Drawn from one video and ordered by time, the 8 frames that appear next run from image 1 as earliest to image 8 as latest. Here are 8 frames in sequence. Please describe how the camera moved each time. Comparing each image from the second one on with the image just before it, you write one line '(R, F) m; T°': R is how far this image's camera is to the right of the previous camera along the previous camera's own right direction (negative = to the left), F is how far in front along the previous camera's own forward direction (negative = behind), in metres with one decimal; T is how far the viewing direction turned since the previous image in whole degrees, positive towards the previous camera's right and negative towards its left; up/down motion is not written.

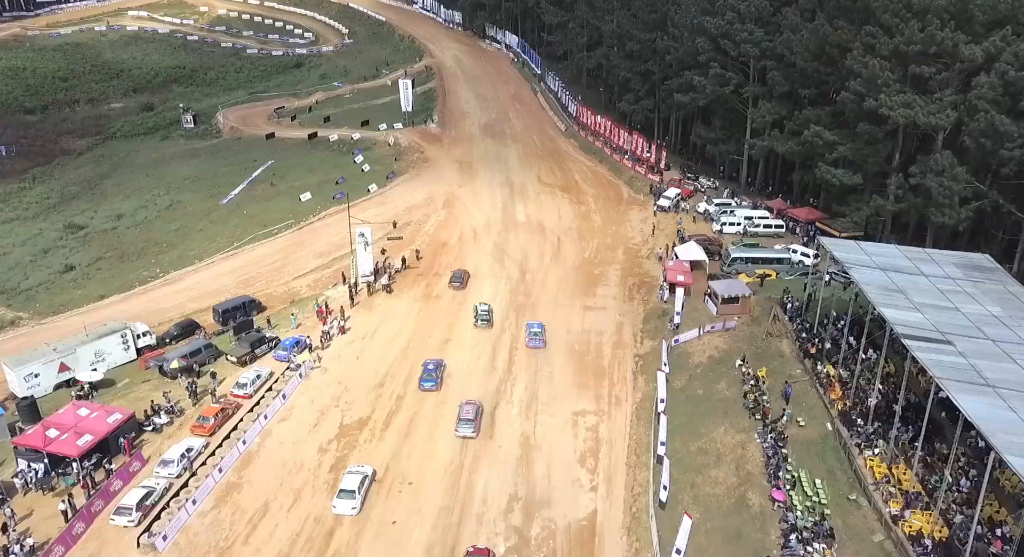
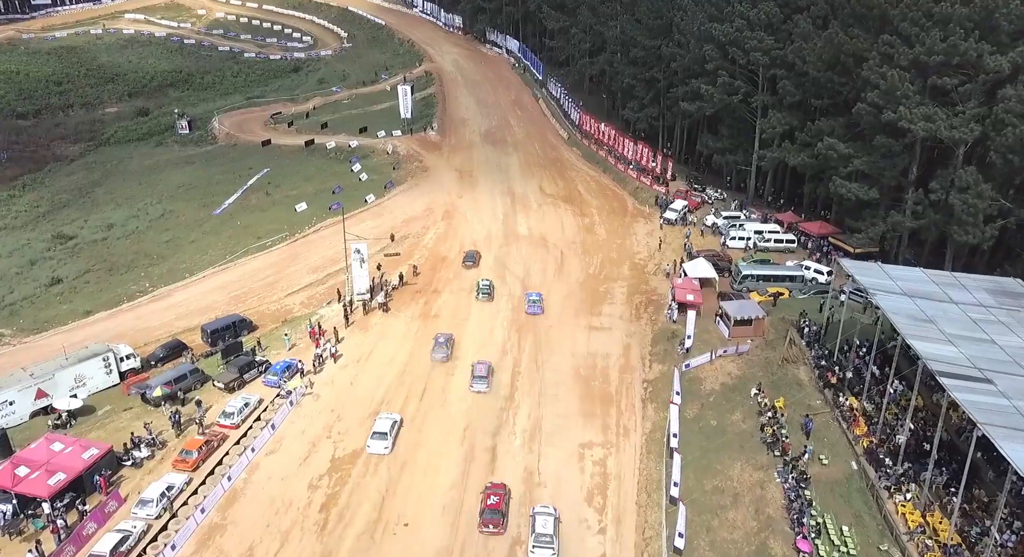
(-0.2, +2.0) m; 0°
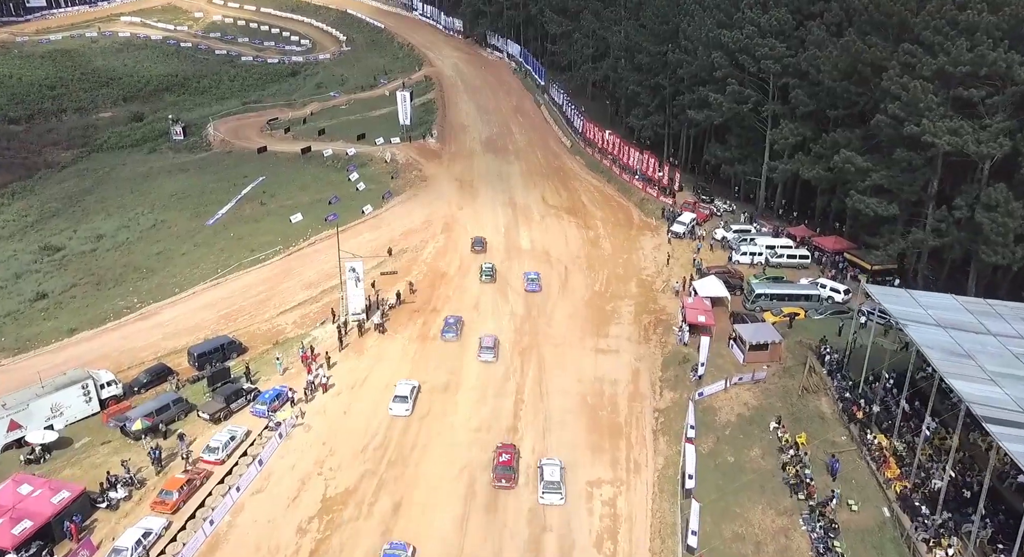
(-0.2, +2.2) m; 0°
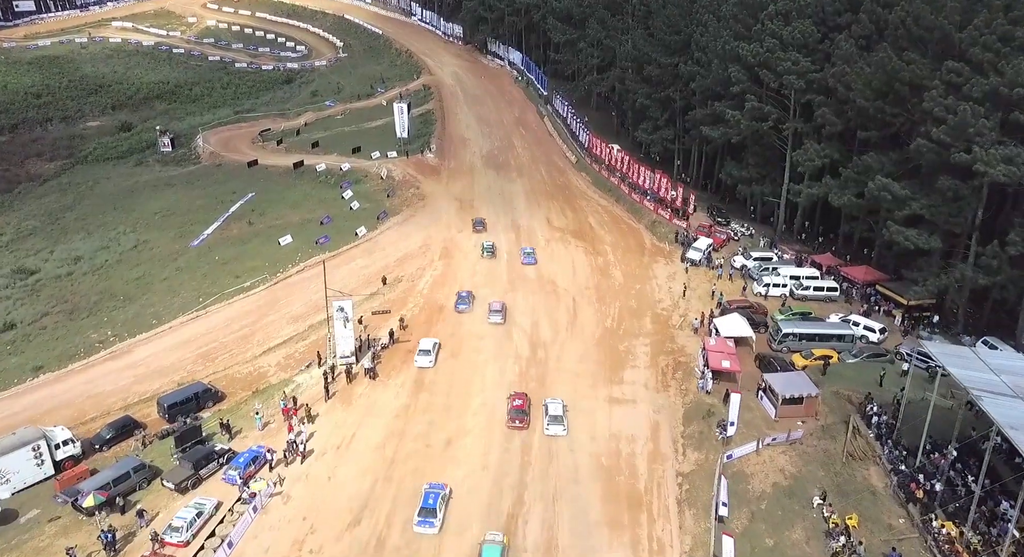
(-0.3, +4.1) m; 0°
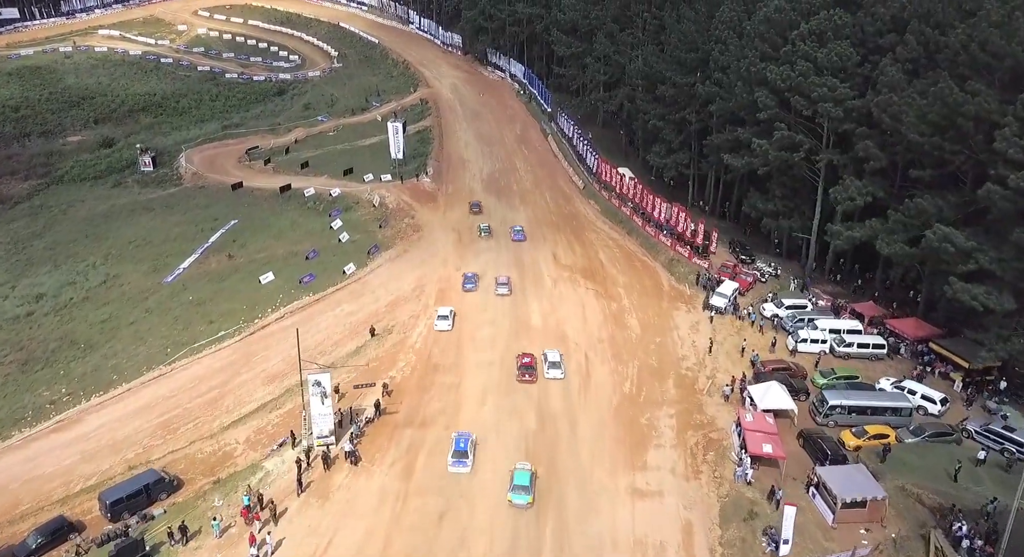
(-0.3, +5.7) m; 0°
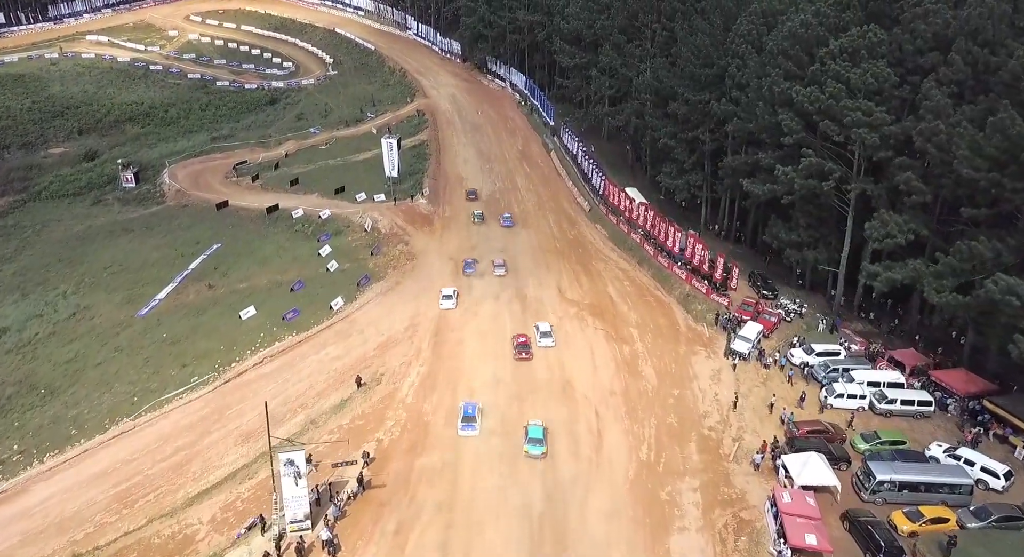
(-0.2, +4.6) m; 0°
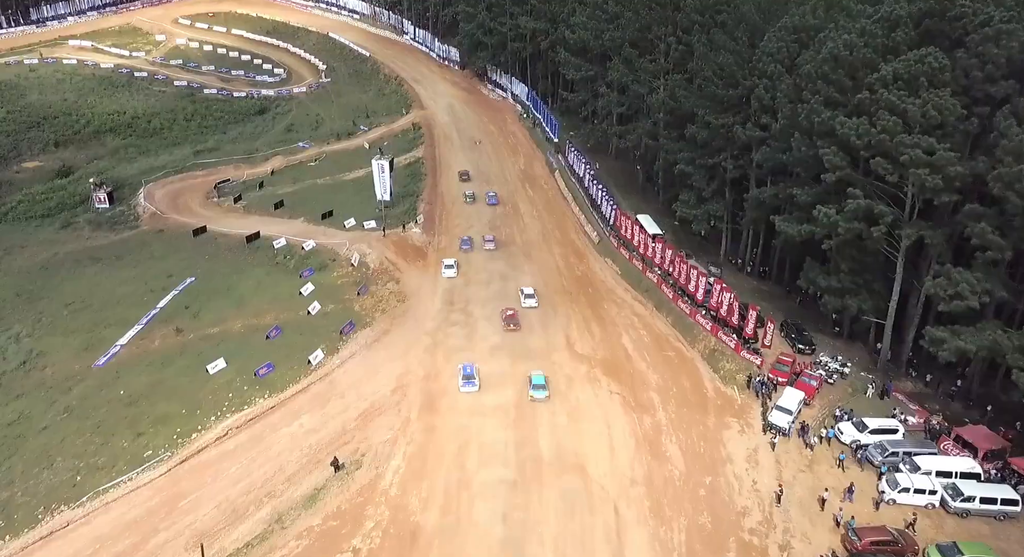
(-0.2, +6.2) m; 0°
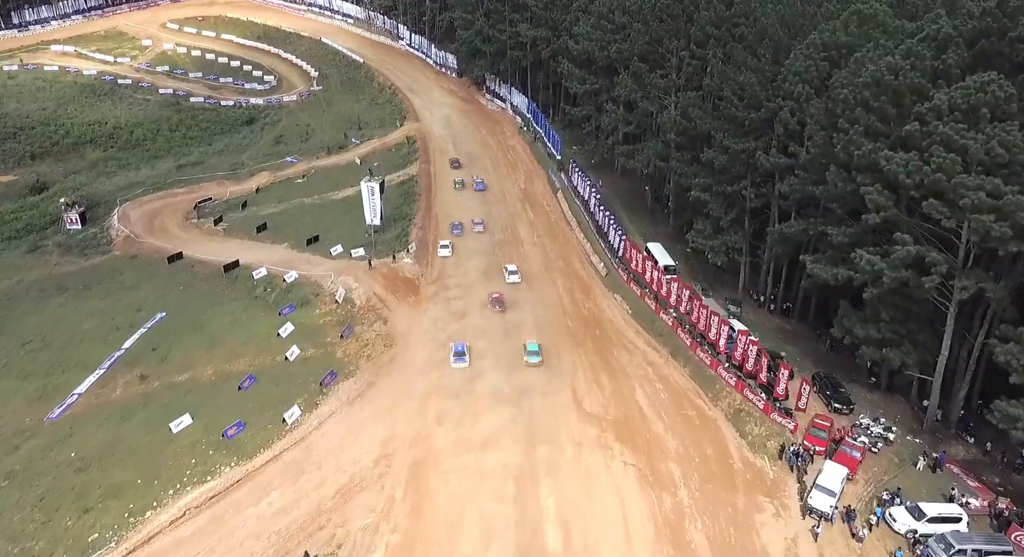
(-0.1, +5.2) m; 0°
